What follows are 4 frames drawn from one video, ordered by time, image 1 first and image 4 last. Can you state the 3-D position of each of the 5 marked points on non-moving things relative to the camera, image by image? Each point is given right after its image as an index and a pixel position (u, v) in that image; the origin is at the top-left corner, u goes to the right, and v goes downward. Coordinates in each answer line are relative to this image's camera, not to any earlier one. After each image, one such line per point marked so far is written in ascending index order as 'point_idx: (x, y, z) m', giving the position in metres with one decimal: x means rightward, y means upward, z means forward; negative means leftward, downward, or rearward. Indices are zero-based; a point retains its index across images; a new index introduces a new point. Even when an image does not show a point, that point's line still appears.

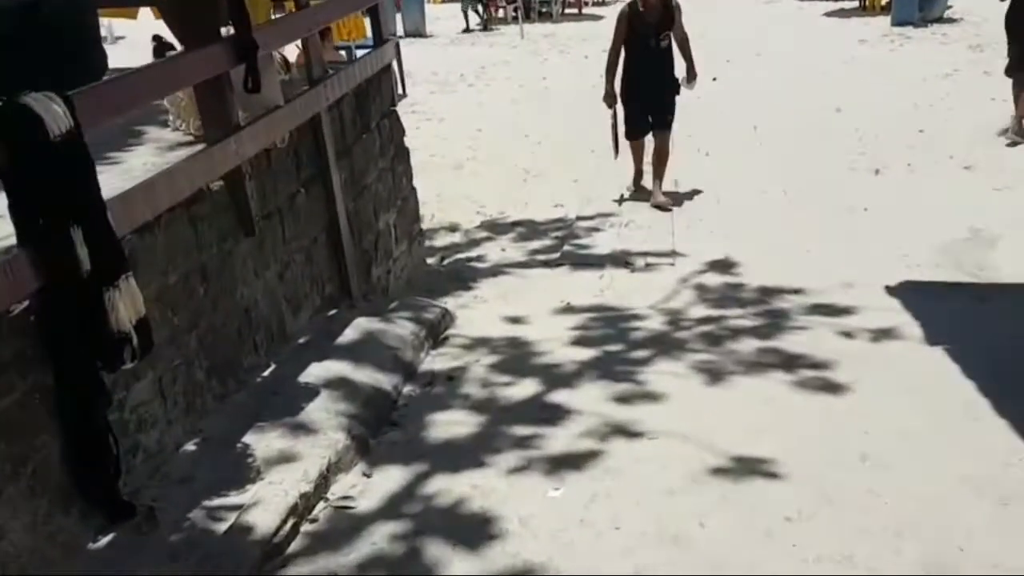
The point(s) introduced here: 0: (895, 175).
0: (+3.5, +1.0, +7.4) m
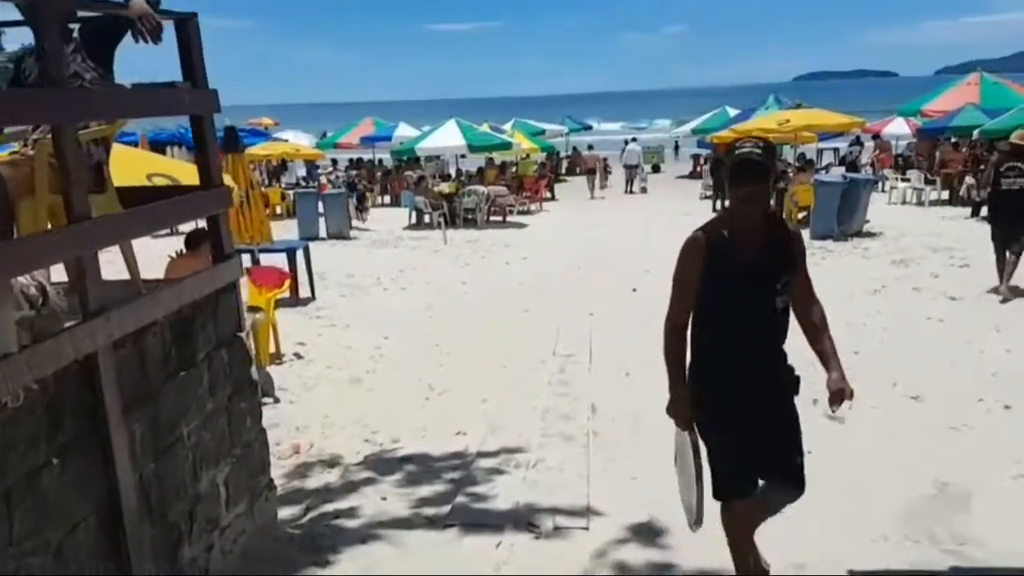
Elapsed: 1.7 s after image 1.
0: (+2.6, -0.9, +6.7) m
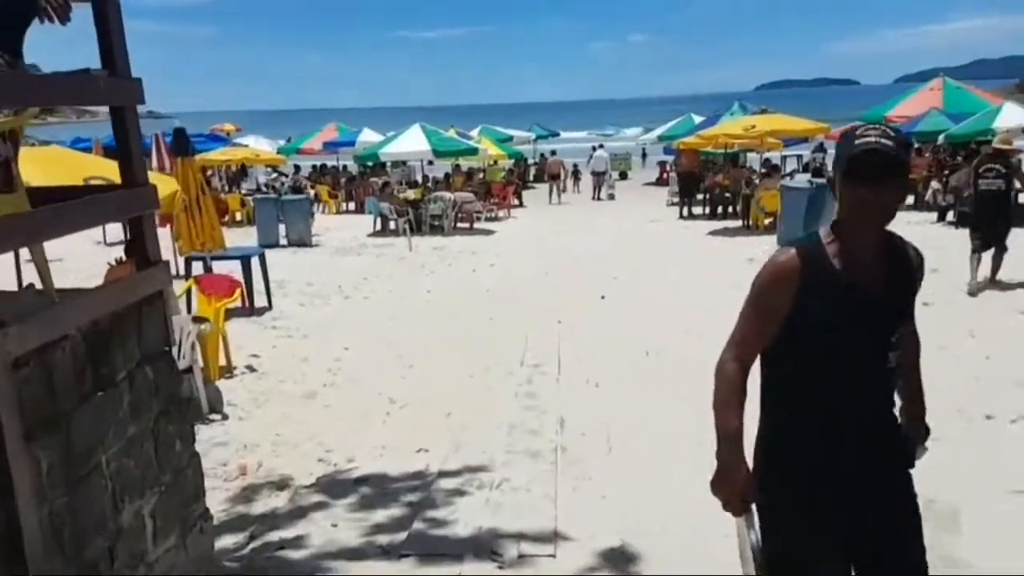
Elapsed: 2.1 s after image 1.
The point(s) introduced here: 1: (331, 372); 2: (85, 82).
0: (+2.4, -1.0, +6.4) m
1: (-1.8, -0.8, +8.4) m
2: (-1.8, +0.9, +3.4) m
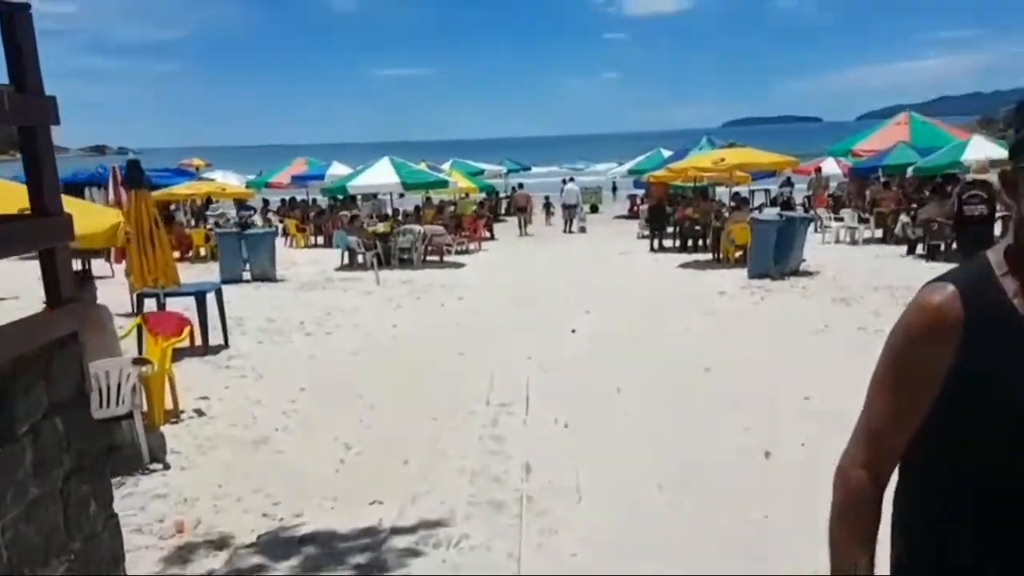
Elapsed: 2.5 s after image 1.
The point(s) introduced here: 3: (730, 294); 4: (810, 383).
0: (+2.1, -1.3, +6.1) m
1: (-2.2, -1.2, +7.9) m
2: (-2.0, +0.7, +3.0) m
3: (+3.8, -0.1, +14.3) m
4: (+3.1, -0.9, +8.5) m
